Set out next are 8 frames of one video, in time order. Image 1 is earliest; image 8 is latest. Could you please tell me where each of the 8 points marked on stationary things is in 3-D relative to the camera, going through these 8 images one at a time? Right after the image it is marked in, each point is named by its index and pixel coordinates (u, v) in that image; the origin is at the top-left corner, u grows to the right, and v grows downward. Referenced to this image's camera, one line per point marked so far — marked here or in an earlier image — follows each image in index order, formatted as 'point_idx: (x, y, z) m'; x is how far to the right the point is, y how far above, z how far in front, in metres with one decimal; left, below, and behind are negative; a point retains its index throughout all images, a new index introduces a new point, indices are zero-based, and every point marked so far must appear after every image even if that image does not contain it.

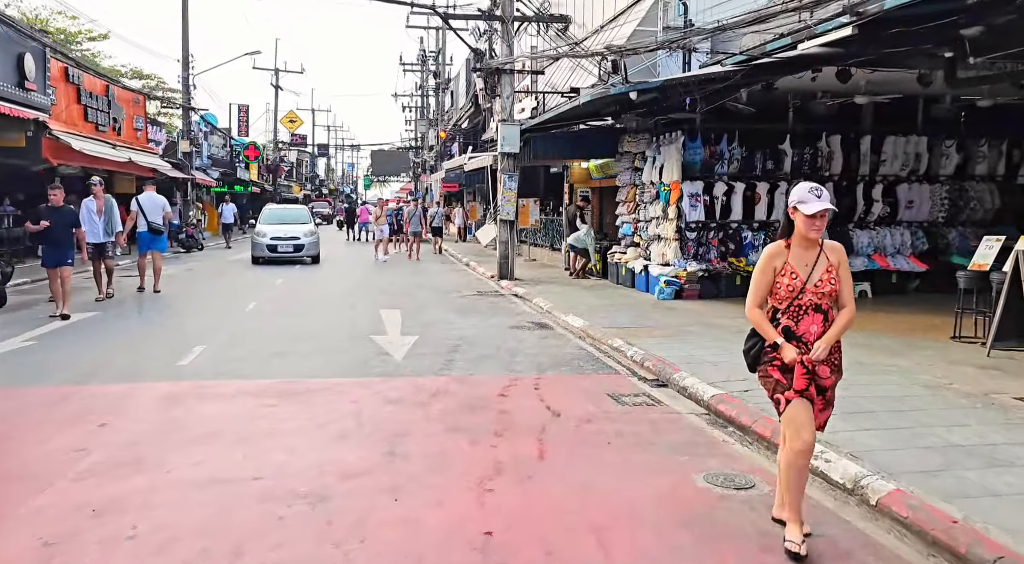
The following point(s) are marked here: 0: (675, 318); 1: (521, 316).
0: (+2.3, -0.5, +10.7) m
1: (+0.1, -0.5, +11.4) m
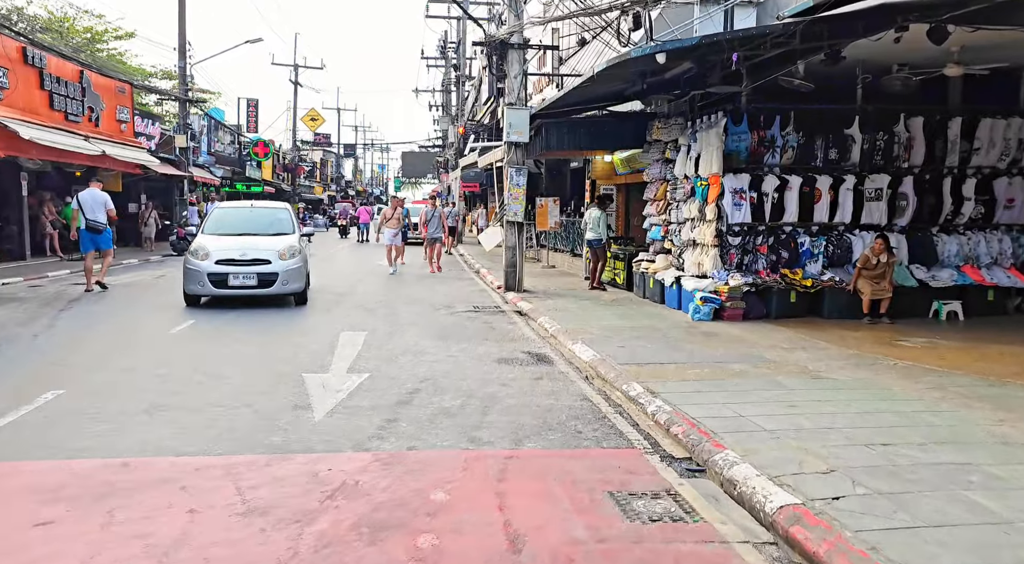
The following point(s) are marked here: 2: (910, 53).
0: (+2.2, -0.7, +8.3) m
1: (+0.1, -0.7, +9.0) m
2: (+5.1, +2.9, +9.7) m
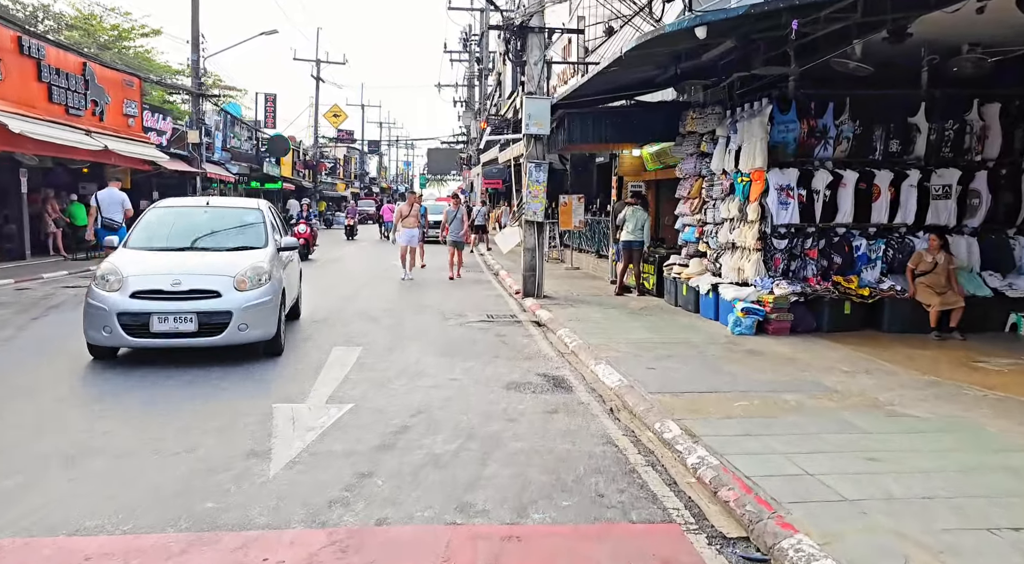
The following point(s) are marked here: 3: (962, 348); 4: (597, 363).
0: (+2.3, -0.9, +7.0) m
1: (+0.2, -0.8, +7.9) m
2: (+5.3, +2.8, +8.4) m
3: (+4.9, -0.7, +8.4) m
4: (+0.8, -0.8, +7.5) m
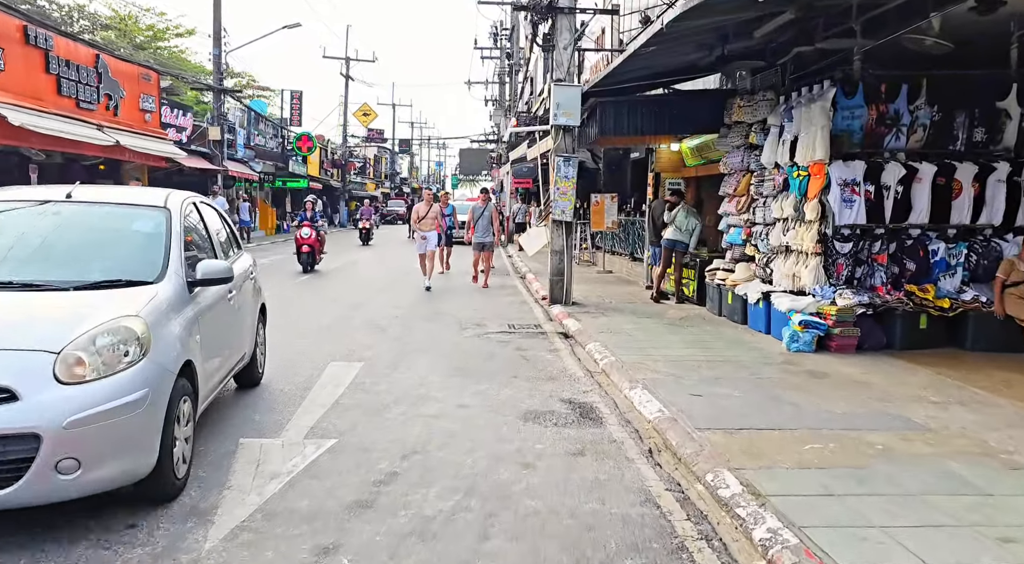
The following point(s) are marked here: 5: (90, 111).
0: (+2.5, -0.9, +5.9) m
1: (+0.4, -0.9, +6.8) m
2: (+5.5, +2.7, +7.1) m
3: (+5.1, -0.8, +7.1) m
4: (+1.0, -0.9, +6.4) m
5: (-9.9, +4.0, +17.8) m
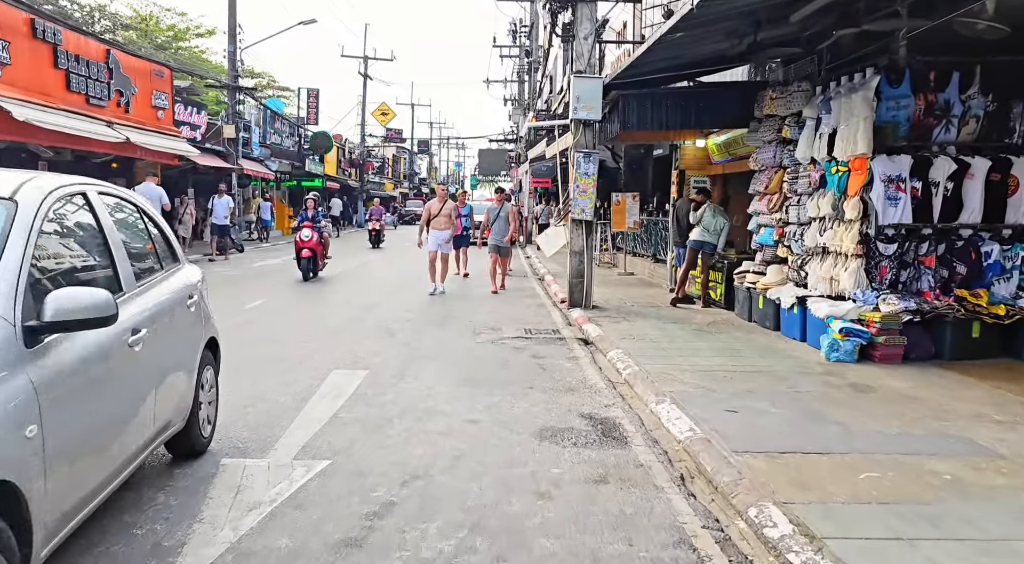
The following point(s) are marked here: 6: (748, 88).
0: (+2.6, -1.0, +5.2) m
1: (+0.5, -0.9, +6.2) m
2: (+5.6, +2.6, +6.4) m
3: (+5.3, -0.9, +6.4) m
4: (+1.1, -0.9, +5.8) m
5: (-9.5, +4.0, +17.5) m
6: (+3.4, +2.8, +10.9) m
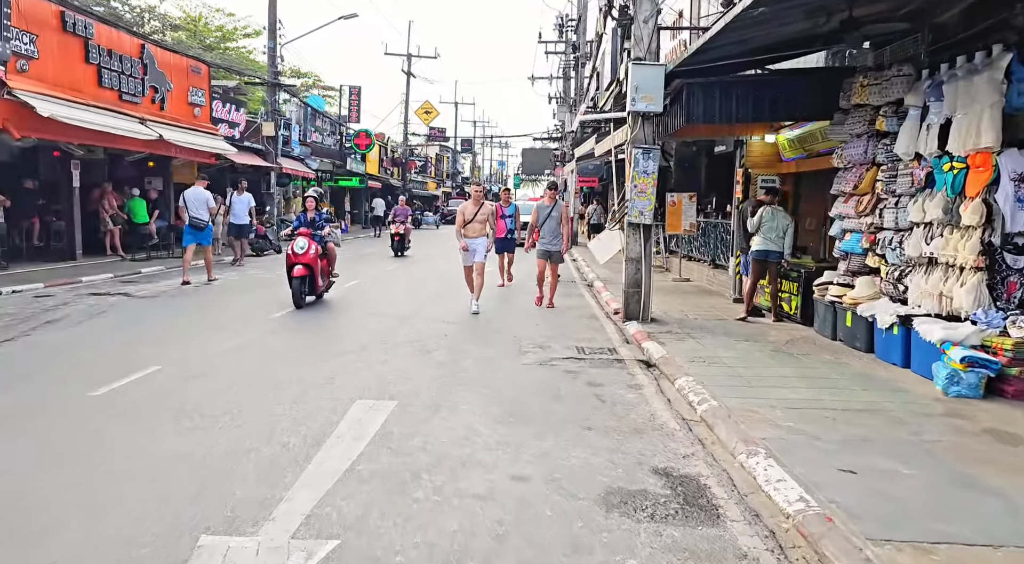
0: (+2.9, -1.1, +4.0) m
1: (+0.9, -1.1, +5.1) m
2: (+6.0, +2.5, +5.0) m
3: (+5.6, -1.1, +5.0) m
4: (+1.5, -1.1, +4.7) m
5: (-8.4, +3.9, +16.9) m
6: (+4.1, +2.7, +9.7) m
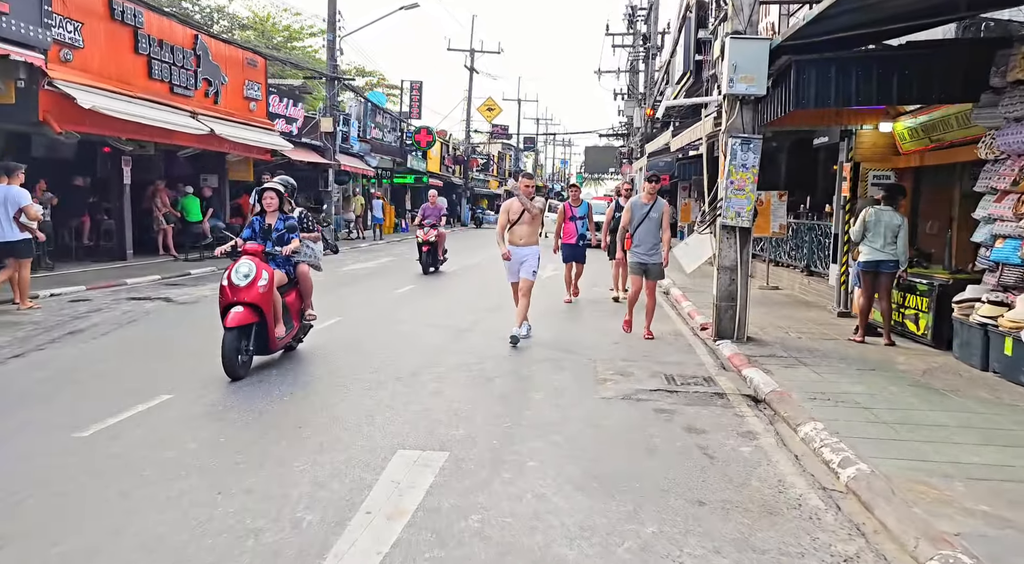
0: (+3.2, -1.3, +2.5) m
1: (+1.3, -1.2, +3.7) m
2: (+6.5, +2.3, +3.2) m
3: (+6.1, -1.2, +3.2) m
4: (+1.9, -1.2, +3.2) m
5: (-7.0, +3.9, +16.2) m
6: (+4.9, +2.5, +8.0) m
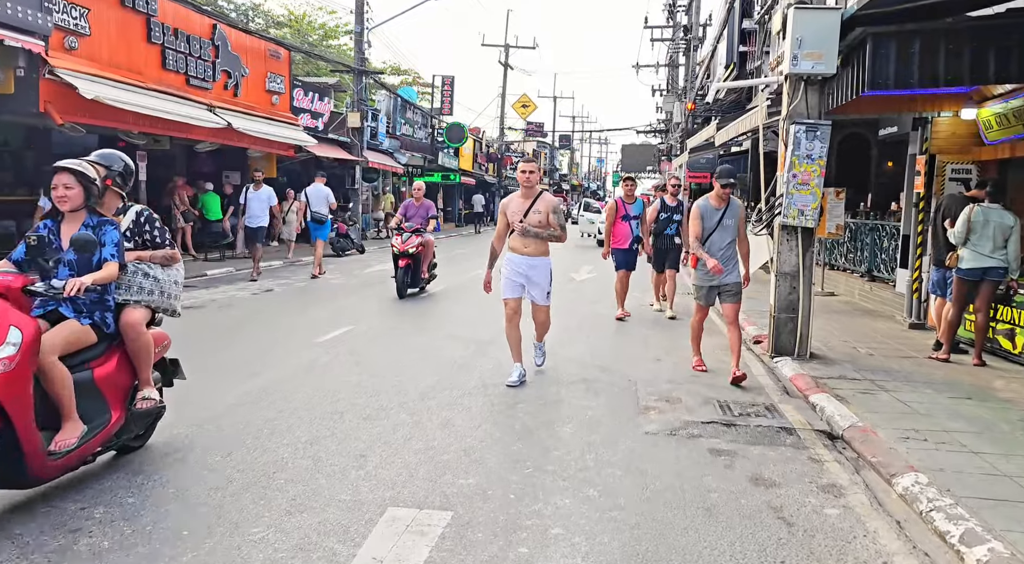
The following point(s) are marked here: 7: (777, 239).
0: (+3.2, -1.4, +1.3) m
1: (+1.4, -1.3, +2.7) m
2: (+6.5, +2.1, +1.9) m
3: (+6.1, -1.4, +1.9) m
4: (+1.9, -1.3, +2.1) m
5: (-6.3, +3.9, +15.5) m
6: (+5.2, +2.4, +6.7) m
7: (+2.7, +0.4, +7.8) m
